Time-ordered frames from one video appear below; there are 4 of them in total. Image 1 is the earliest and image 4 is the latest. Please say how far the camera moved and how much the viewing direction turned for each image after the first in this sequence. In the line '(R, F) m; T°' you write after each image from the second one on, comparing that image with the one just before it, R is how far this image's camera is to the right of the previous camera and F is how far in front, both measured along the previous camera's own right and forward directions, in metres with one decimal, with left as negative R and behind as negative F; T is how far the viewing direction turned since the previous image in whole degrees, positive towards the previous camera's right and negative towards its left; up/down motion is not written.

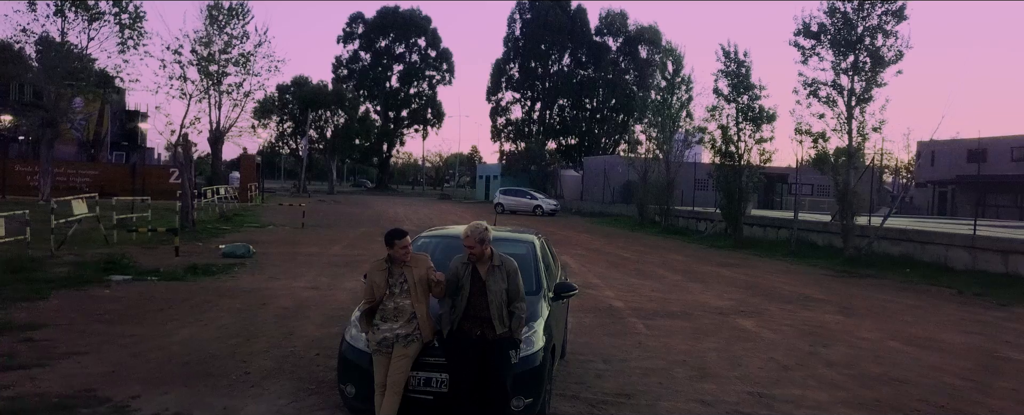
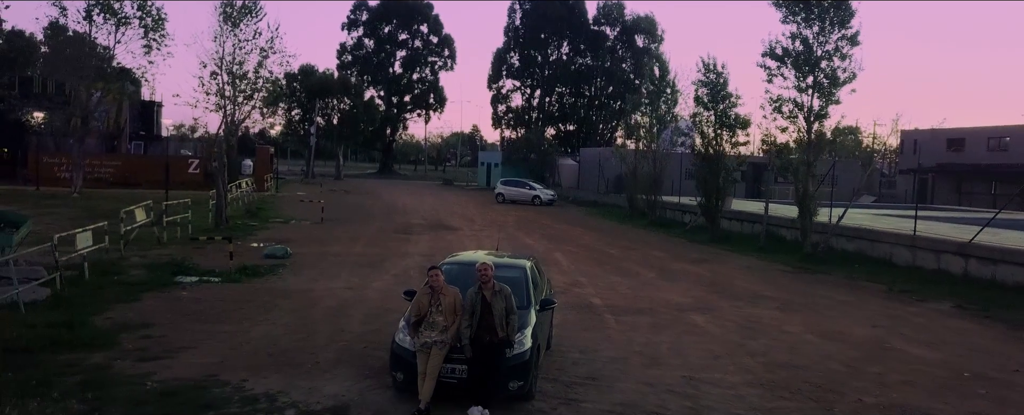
(0.0, -2.4) m; 0°
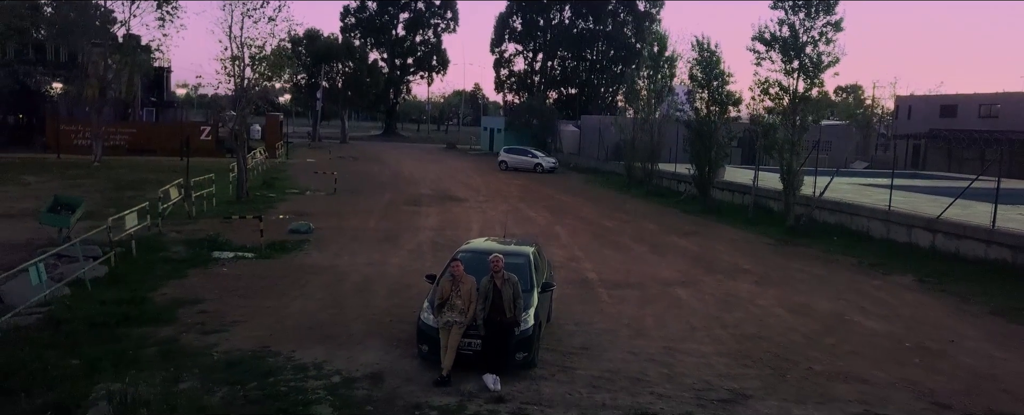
(-0.1, -1.4) m; 0°
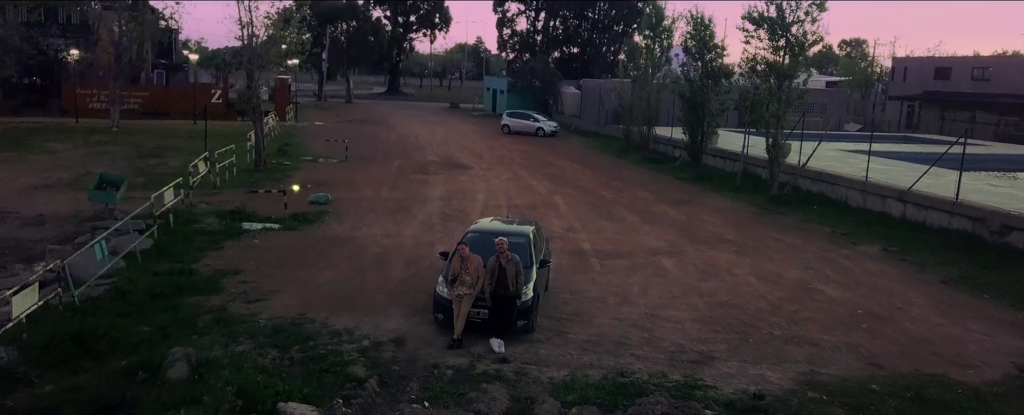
(0.0, -1.5) m; 0°
